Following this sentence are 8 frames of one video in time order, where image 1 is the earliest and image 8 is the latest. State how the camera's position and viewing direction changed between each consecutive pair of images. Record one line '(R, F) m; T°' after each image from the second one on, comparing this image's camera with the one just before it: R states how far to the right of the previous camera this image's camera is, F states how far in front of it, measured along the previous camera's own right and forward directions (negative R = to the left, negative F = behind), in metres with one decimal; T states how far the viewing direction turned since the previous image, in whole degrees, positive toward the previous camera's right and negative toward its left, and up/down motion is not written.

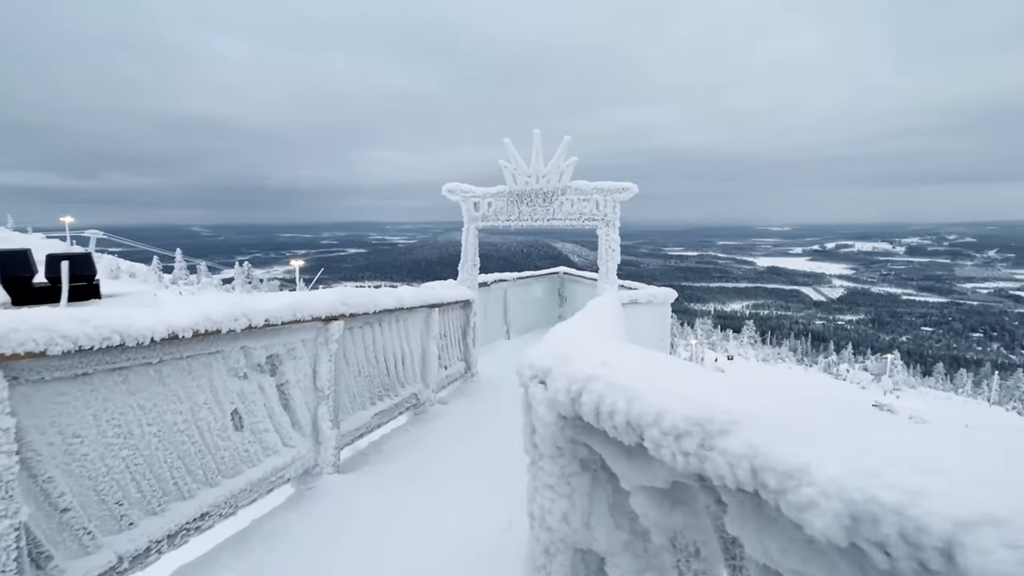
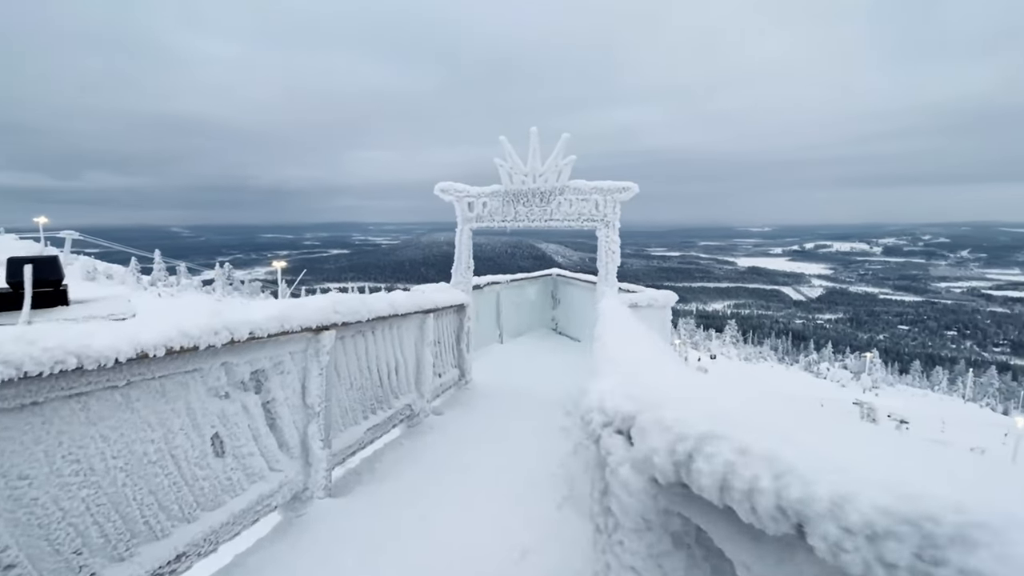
(-0.1, +0.2) m; +2°
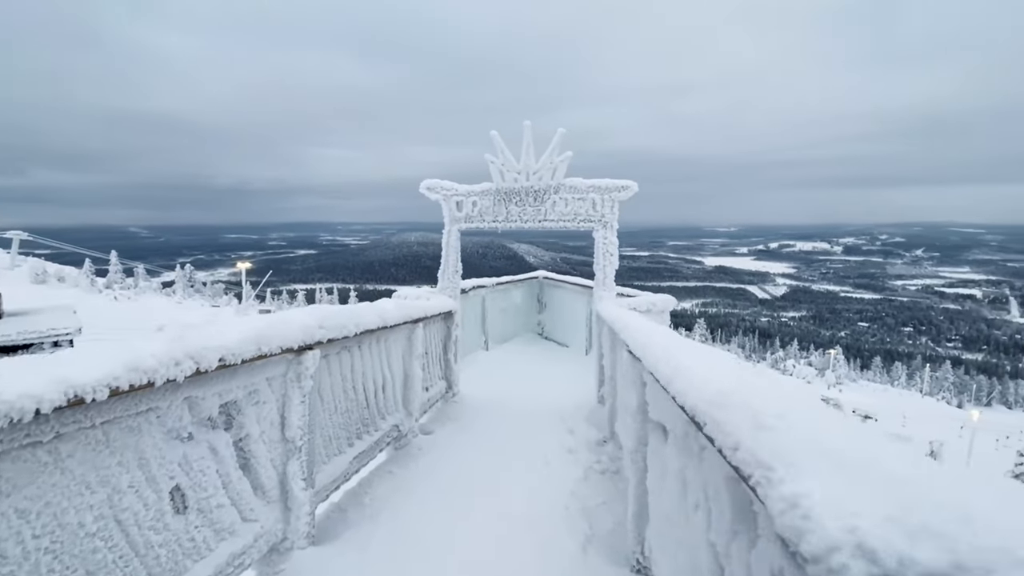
(-0.2, +0.4) m; +3°
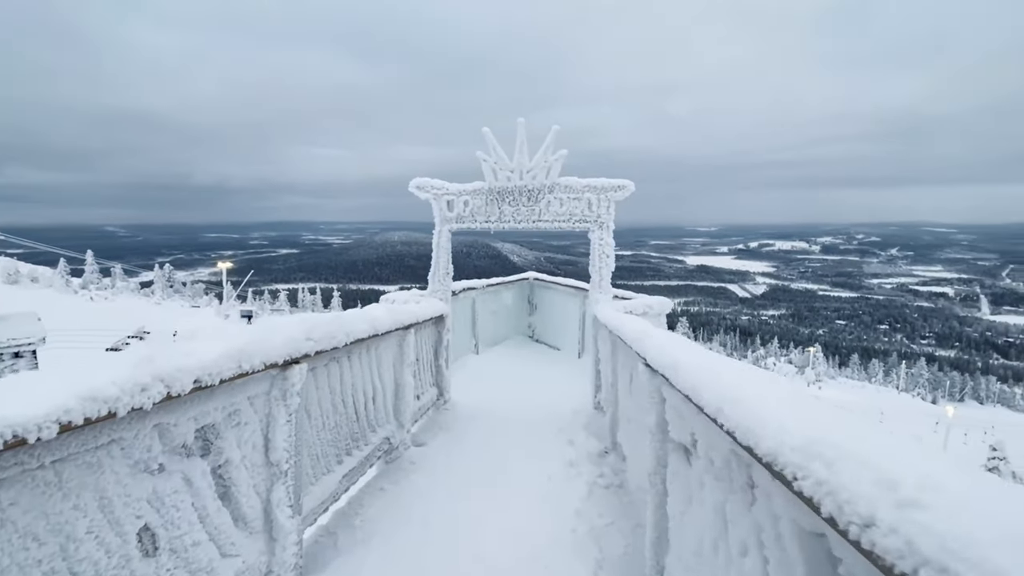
(-0.1, +0.2) m; +2°
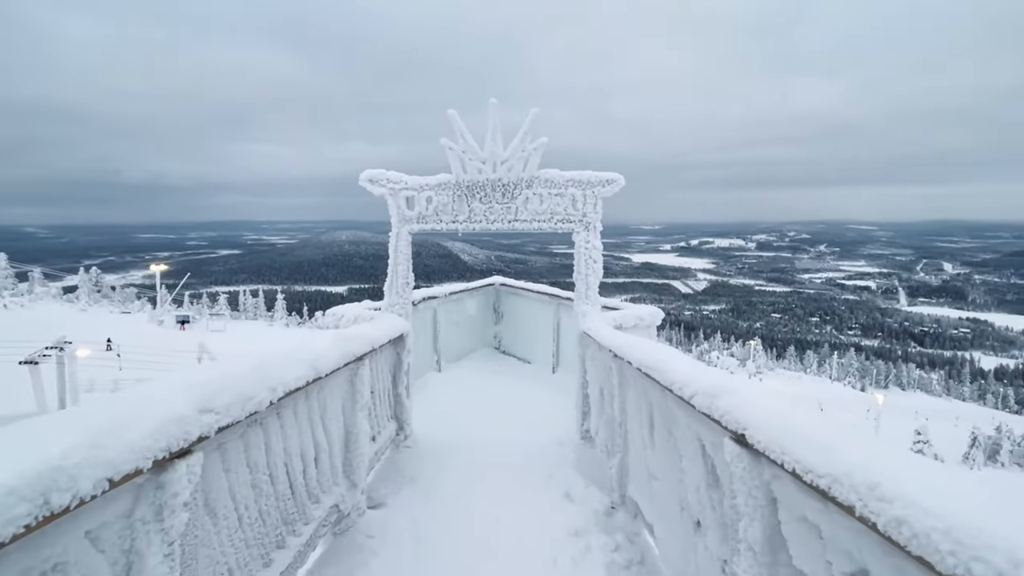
(-0.2, +0.8) m; +6°
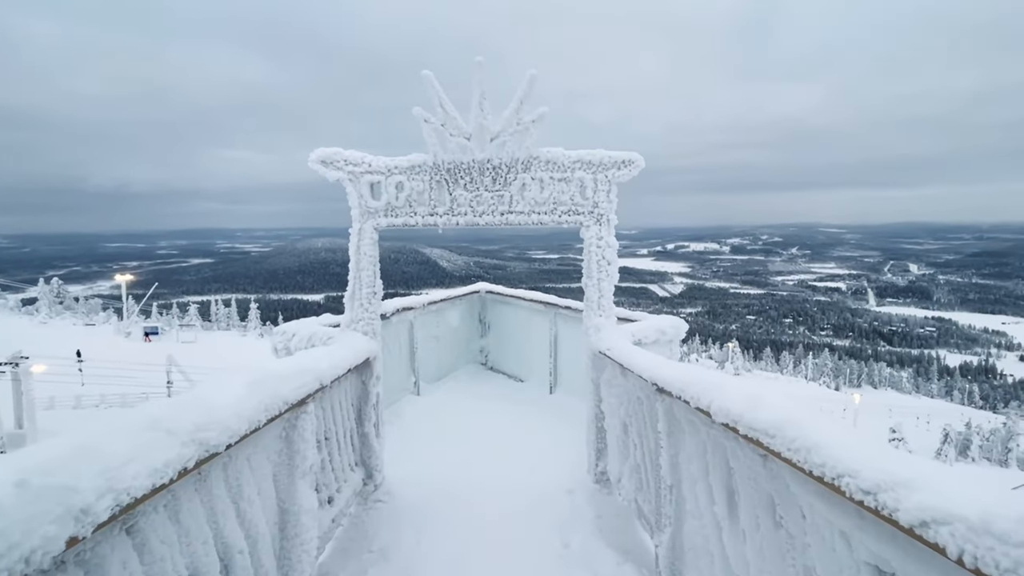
(-0.1, +1.0) m; +3°
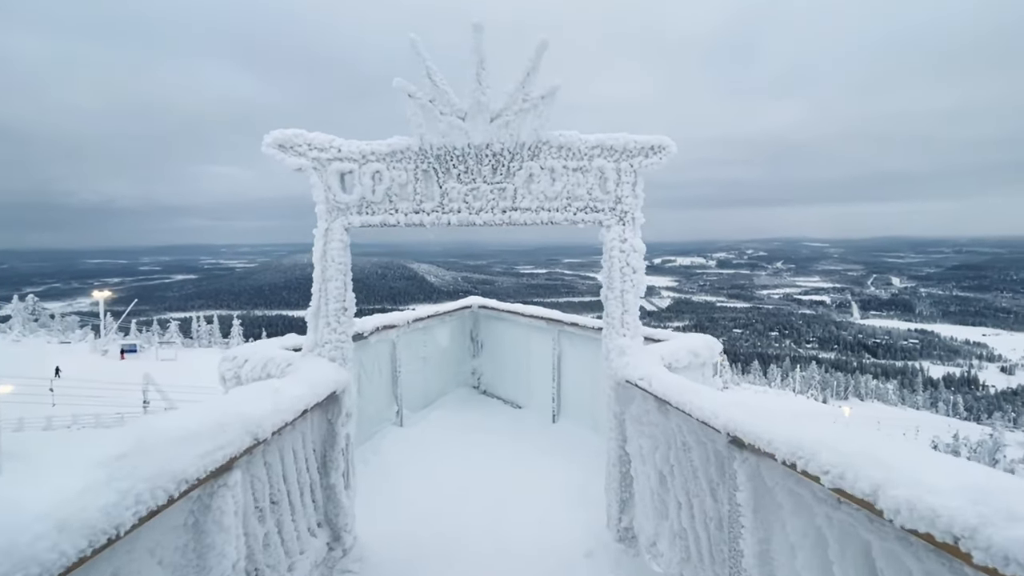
(-0.1, +0.7) m; +1°
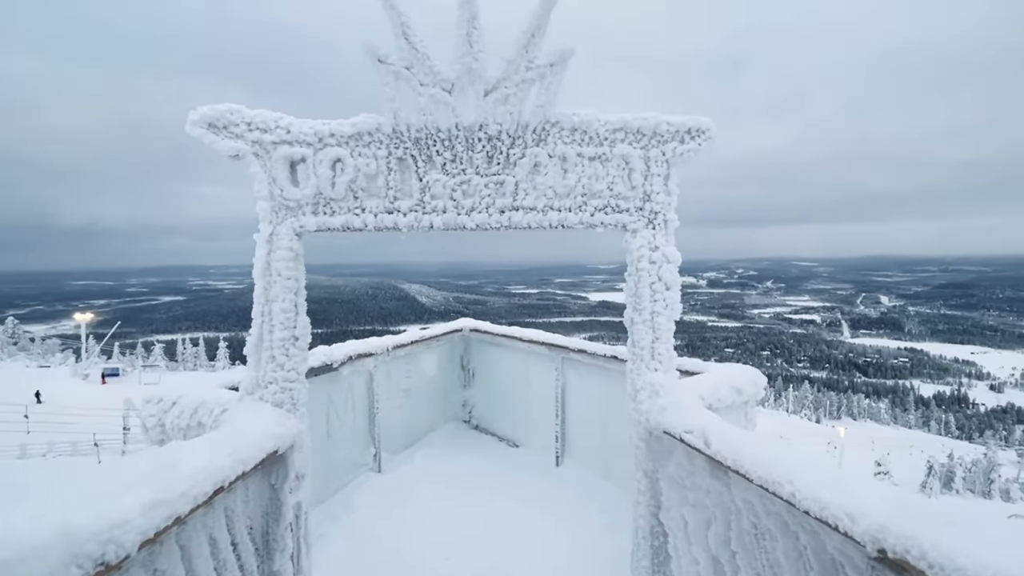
(0.0, +0.7) m; +1°
